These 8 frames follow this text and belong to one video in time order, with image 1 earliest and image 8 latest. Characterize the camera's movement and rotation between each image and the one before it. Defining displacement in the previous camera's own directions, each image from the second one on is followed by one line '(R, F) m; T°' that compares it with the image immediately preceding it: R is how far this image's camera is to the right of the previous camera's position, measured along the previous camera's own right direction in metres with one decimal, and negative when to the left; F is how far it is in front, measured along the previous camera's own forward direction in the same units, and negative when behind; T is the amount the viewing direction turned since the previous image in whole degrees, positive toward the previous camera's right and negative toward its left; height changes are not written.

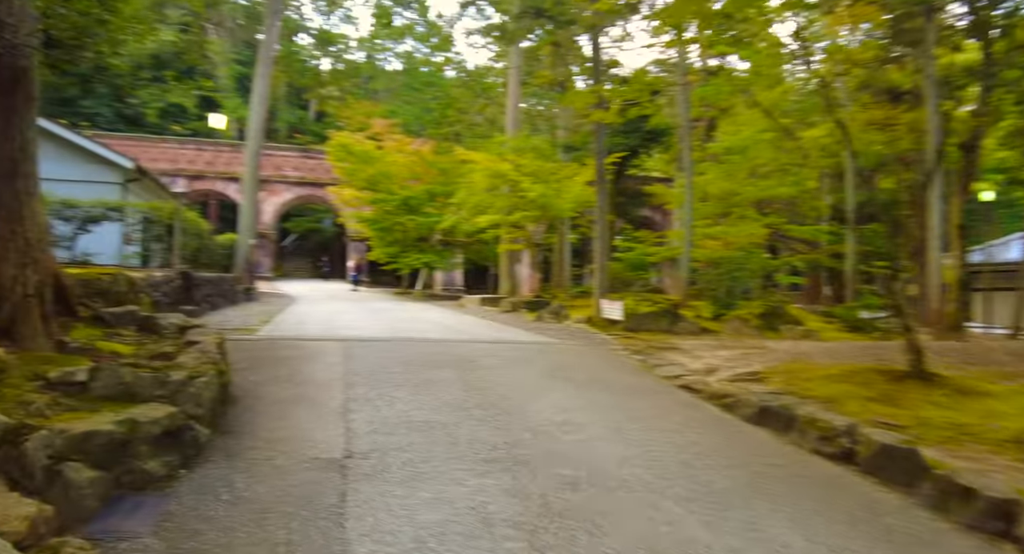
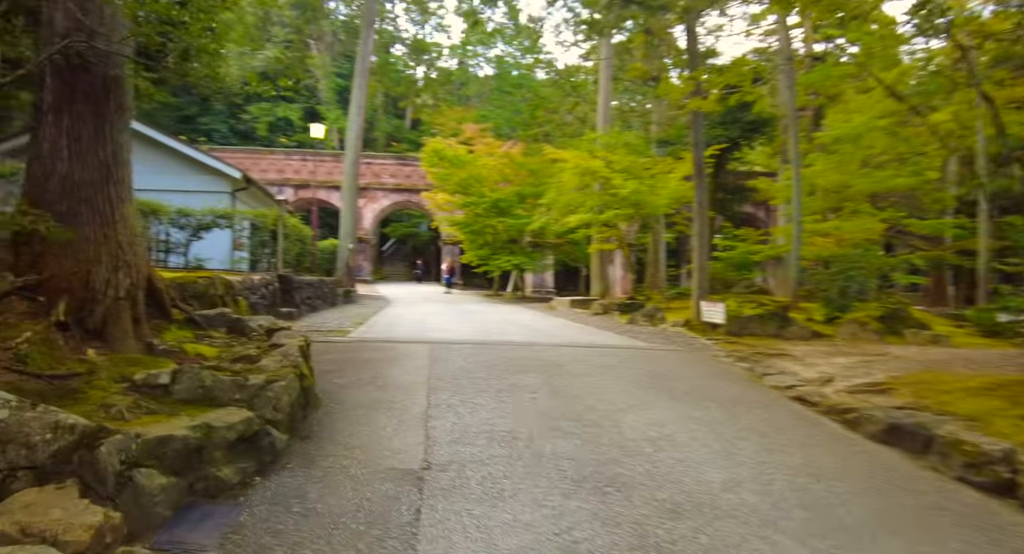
(0.0, +0.4) m; -10°
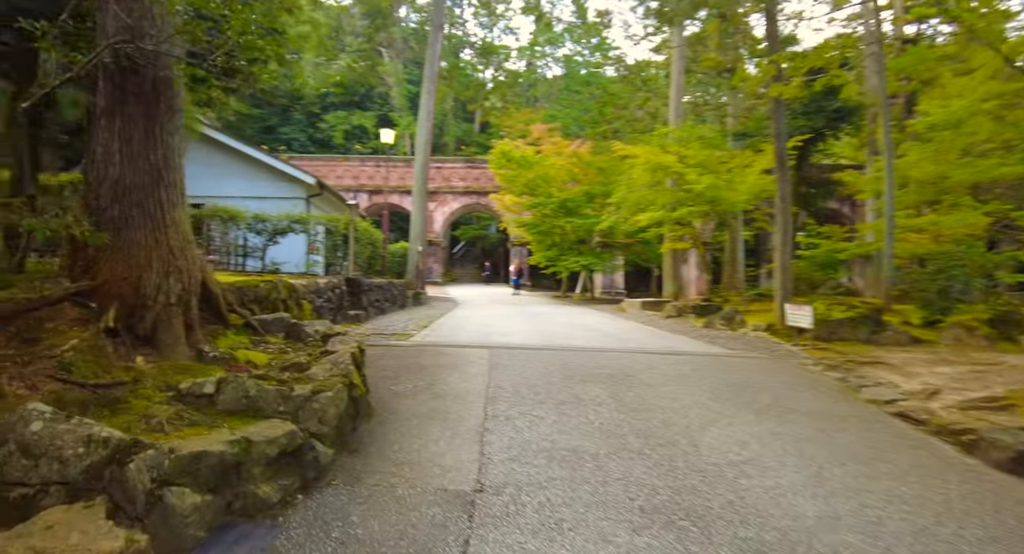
(+0.1, +0.3) m; -7°
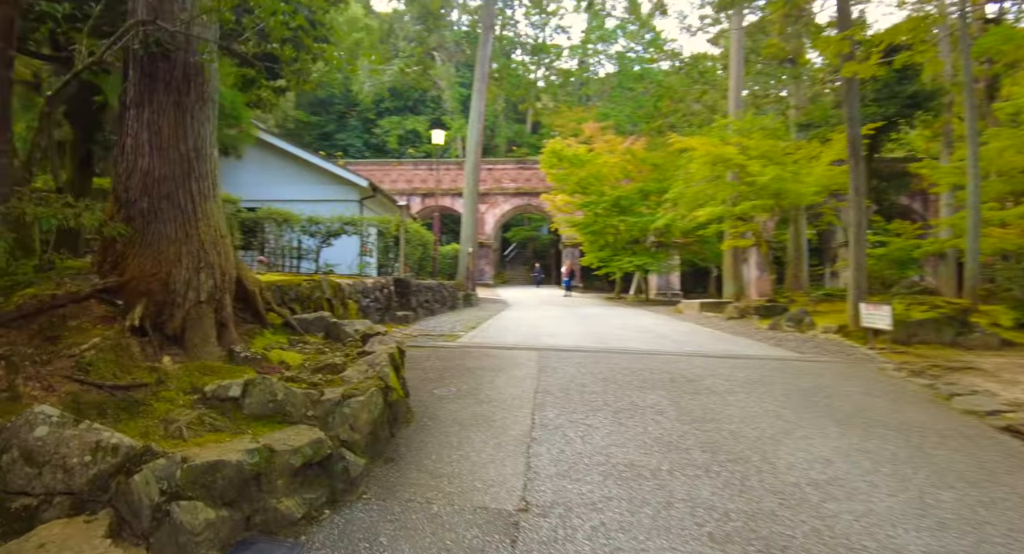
(0.0, +0.3) m; -6°
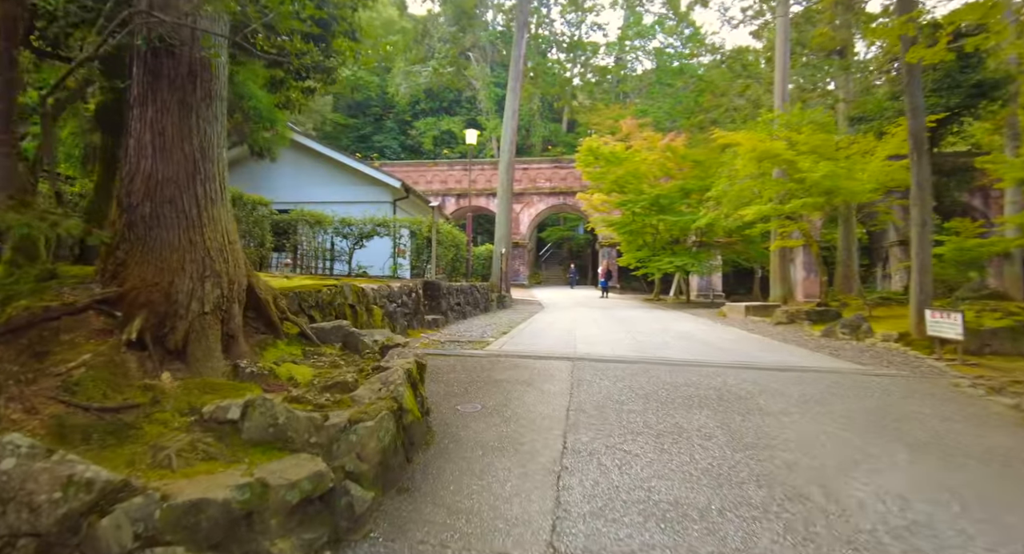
(0.0, +0.3) m; -4°
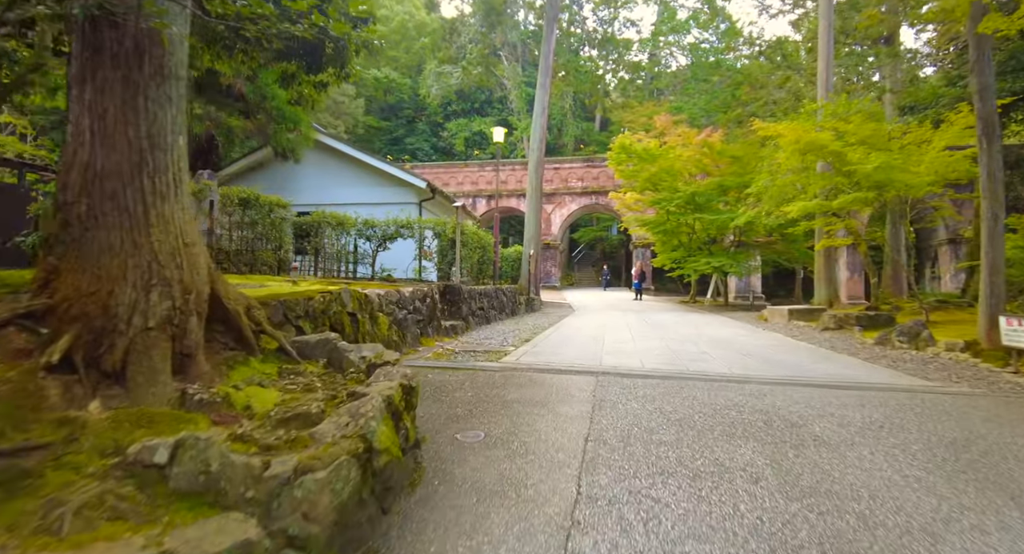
(+0.1, +0.5) m; -4°
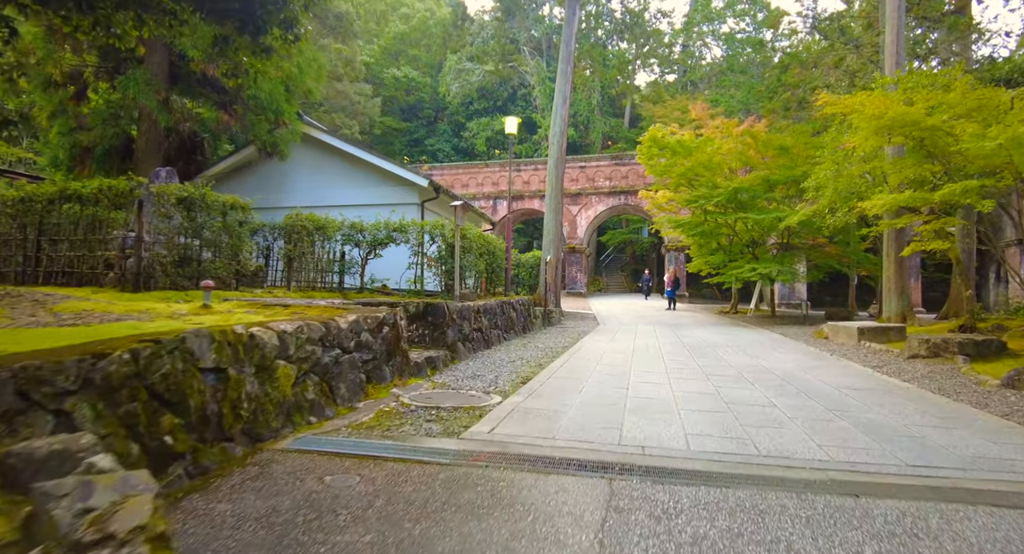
(+0.4, +1.7) m; -3°
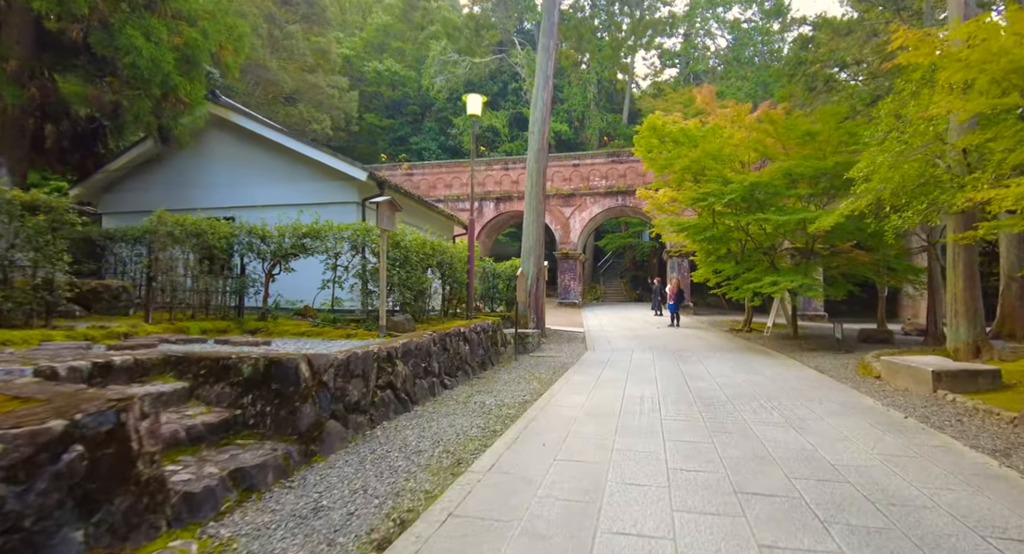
(+0.7, +2.4) m; 0°
